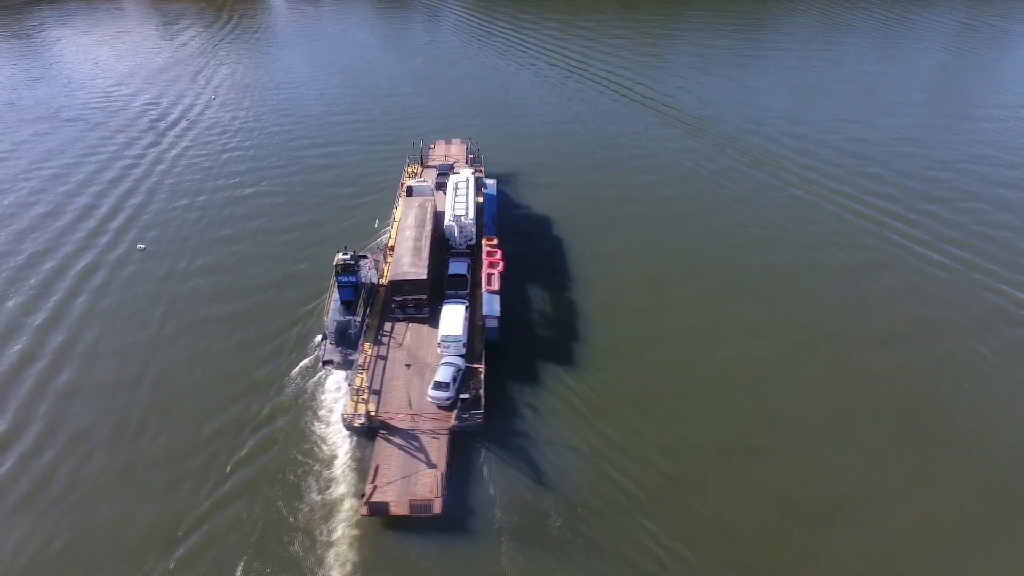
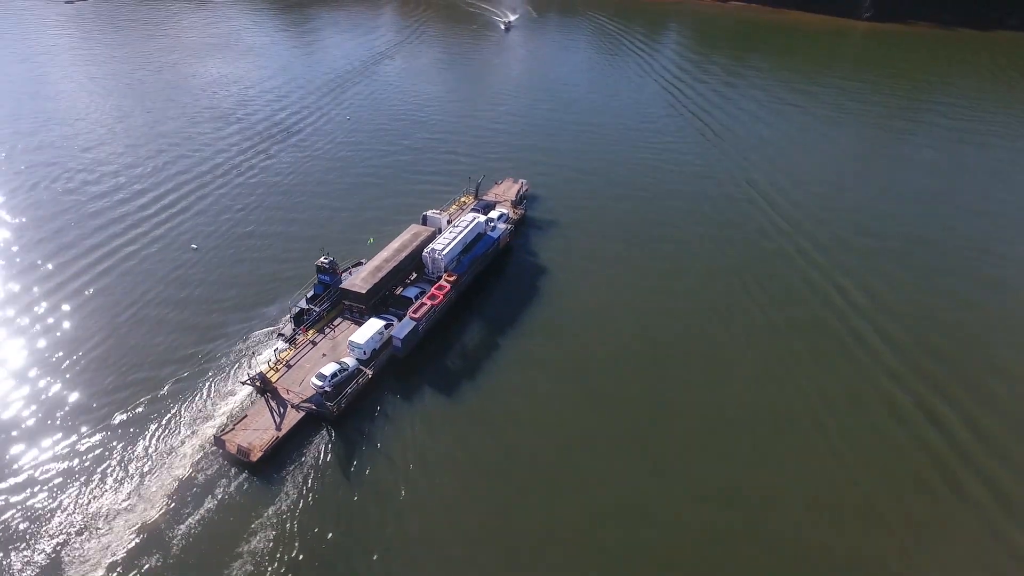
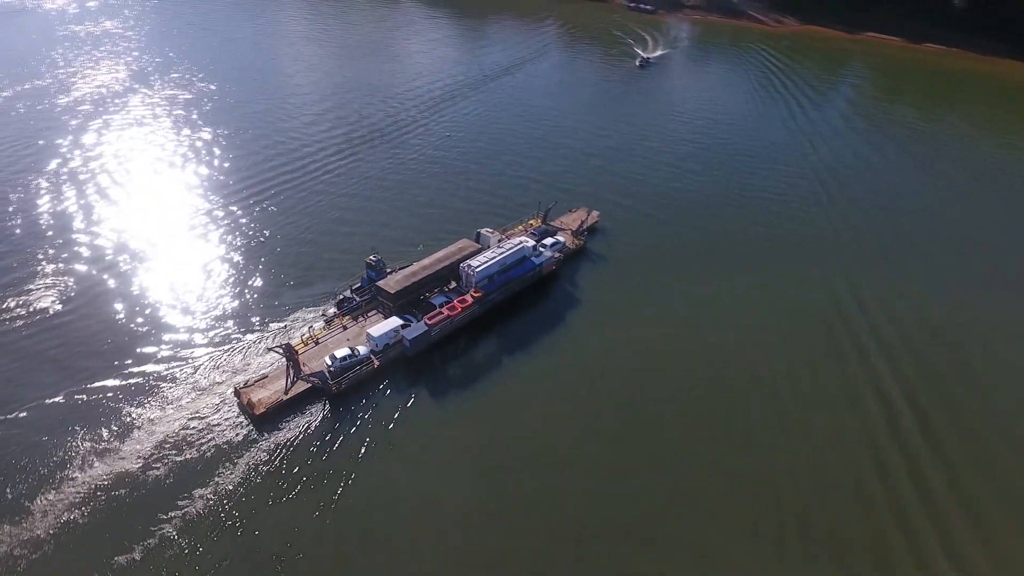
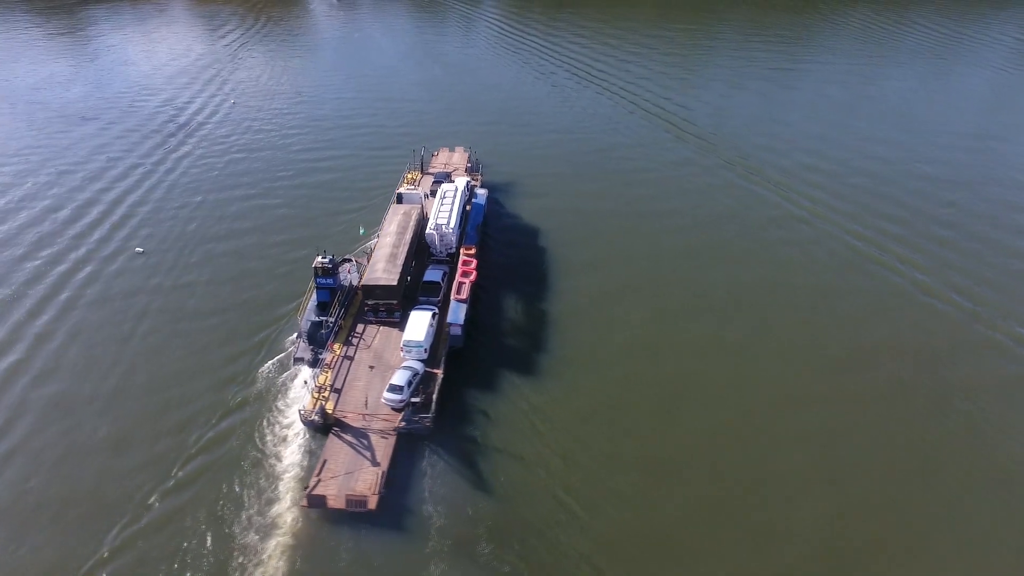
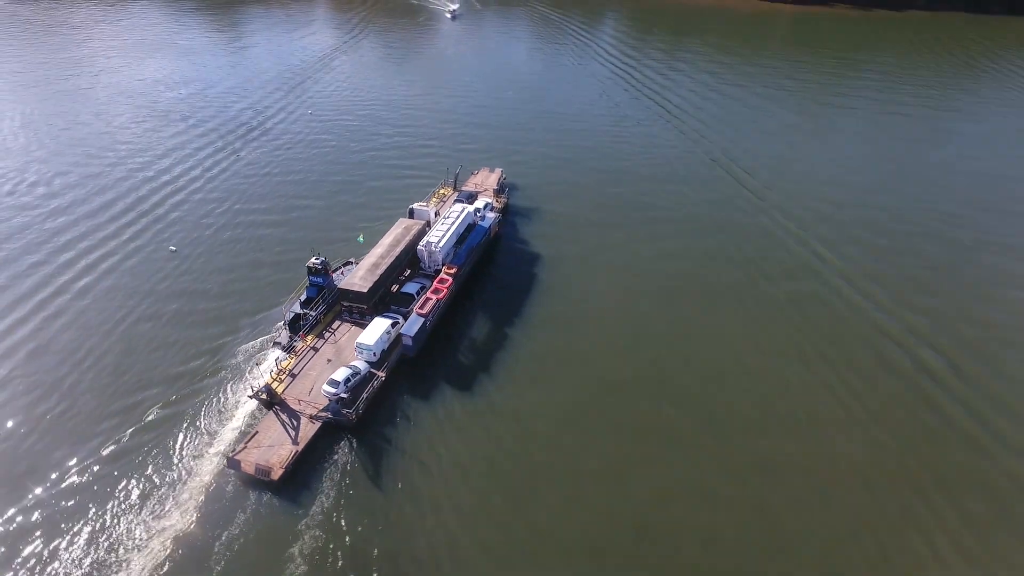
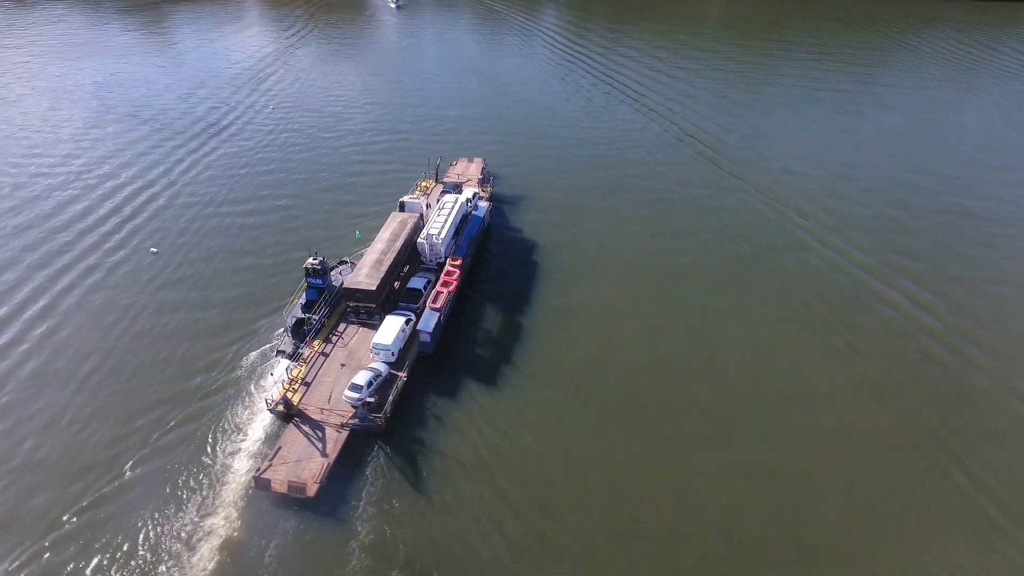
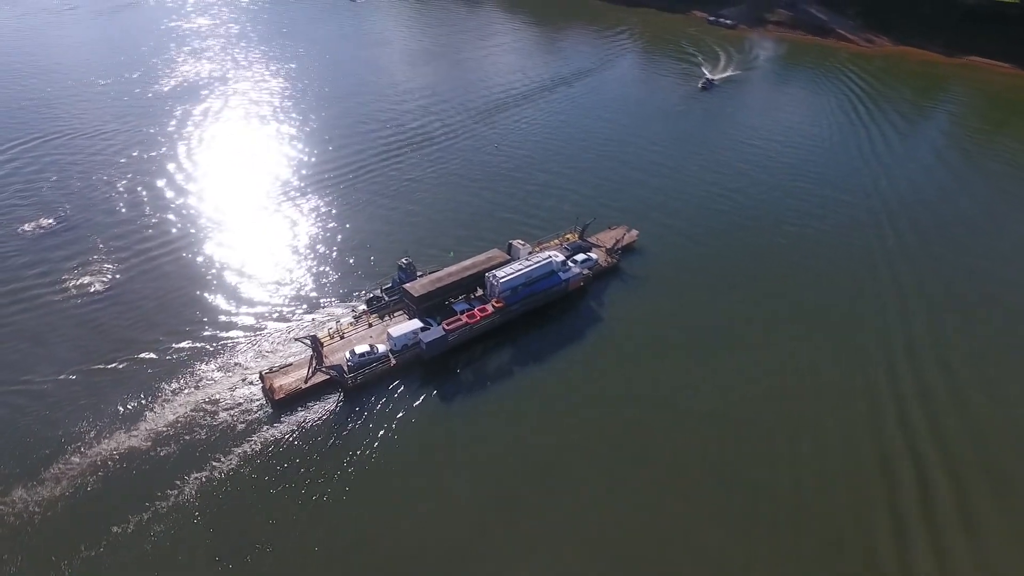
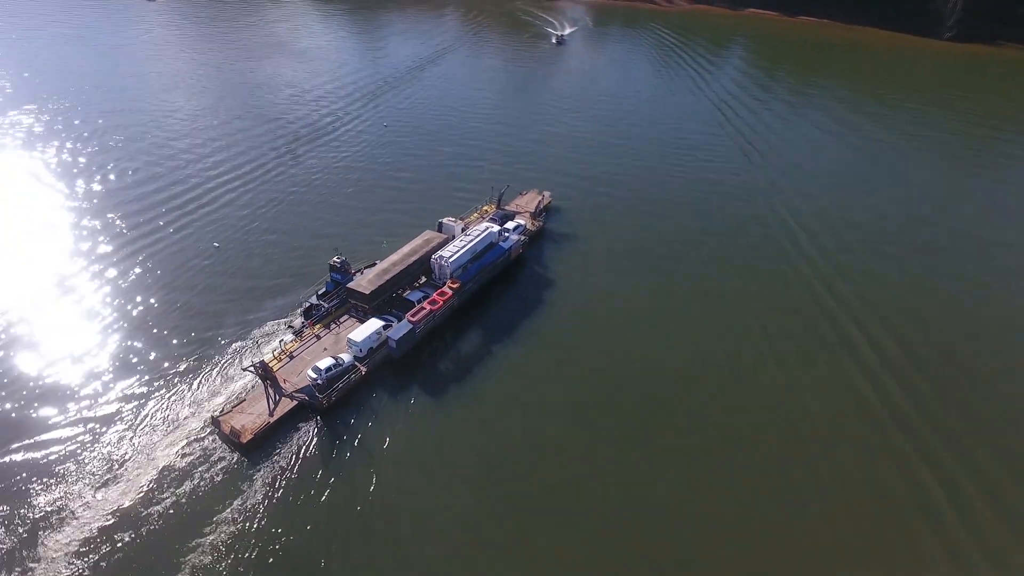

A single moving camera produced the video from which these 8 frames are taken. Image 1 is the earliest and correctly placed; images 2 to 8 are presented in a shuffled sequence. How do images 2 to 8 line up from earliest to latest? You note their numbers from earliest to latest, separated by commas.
4, 6, 5, 2, 8, 3, 7
